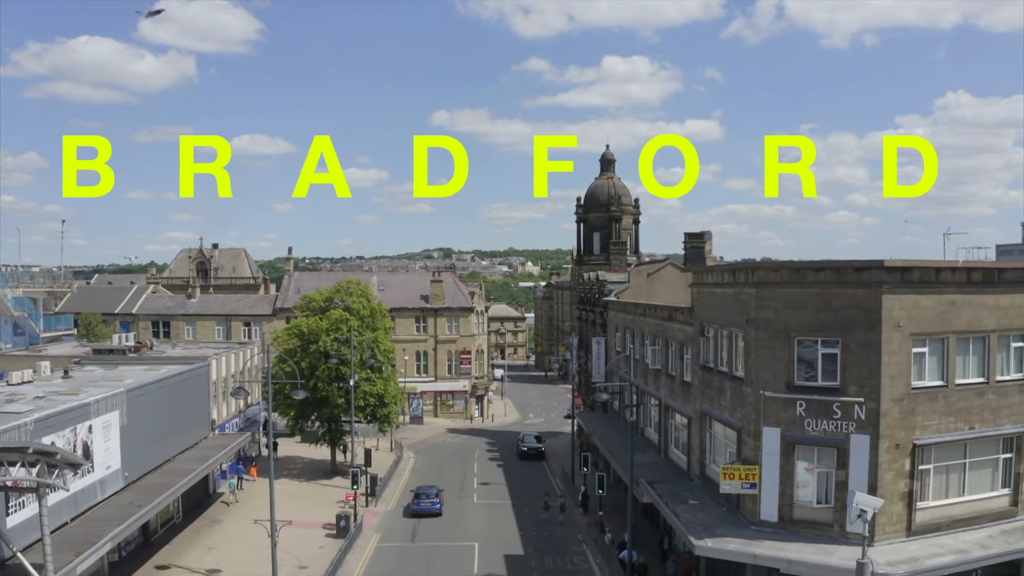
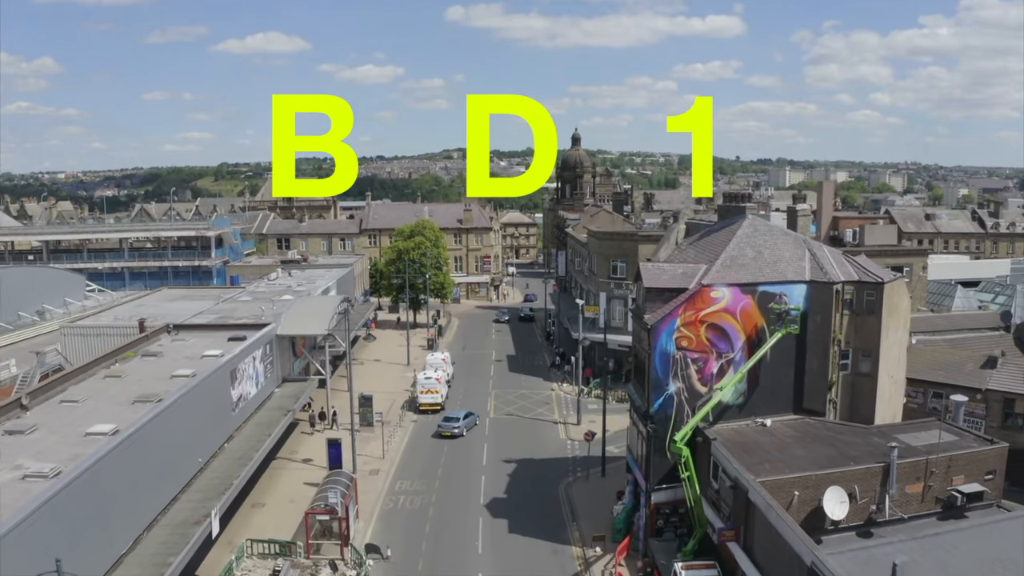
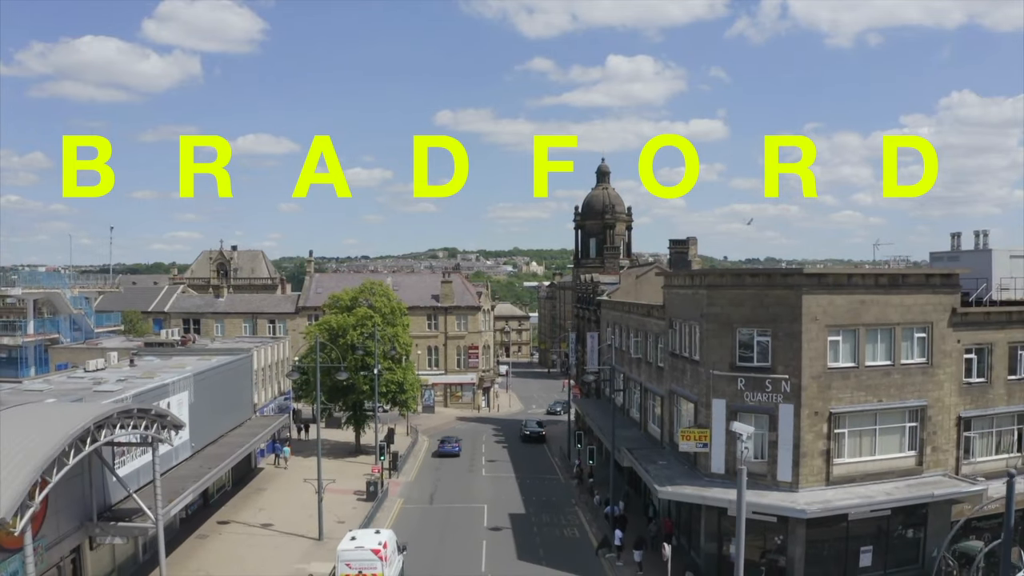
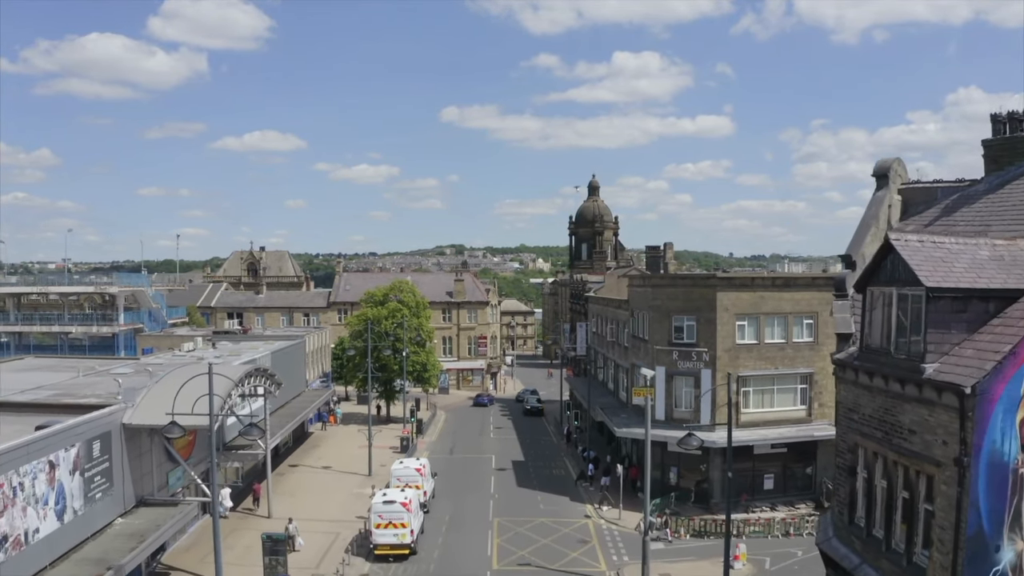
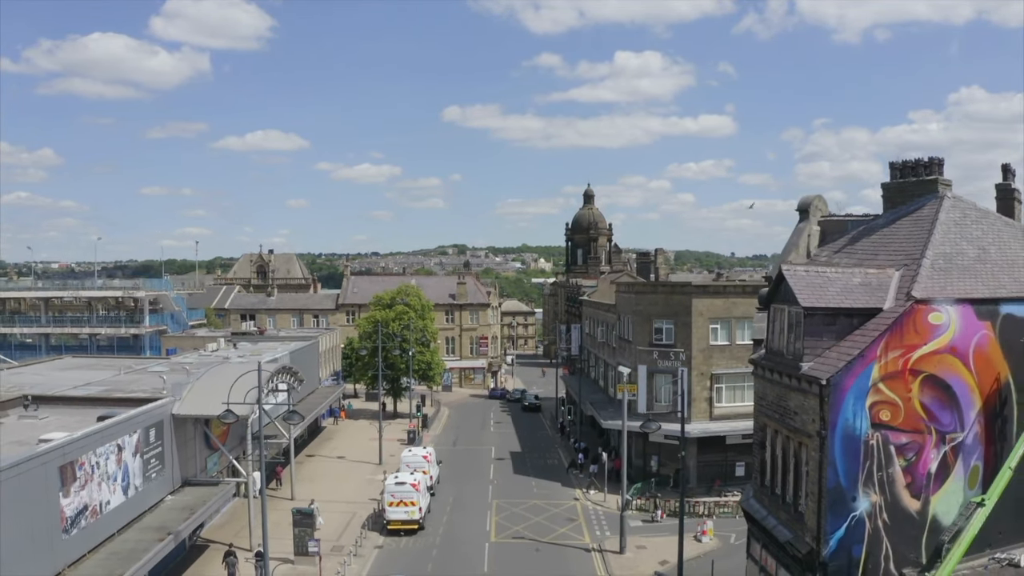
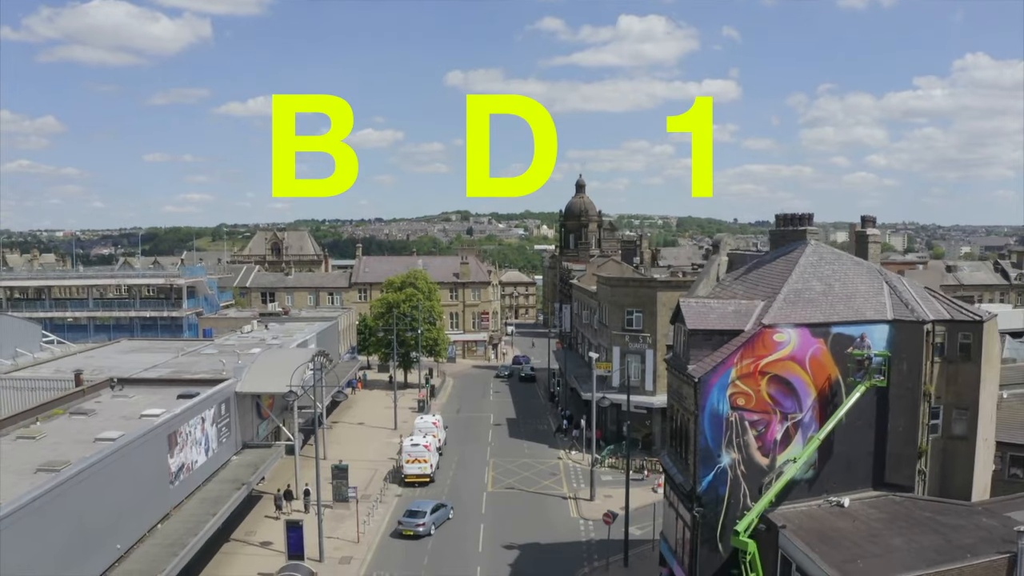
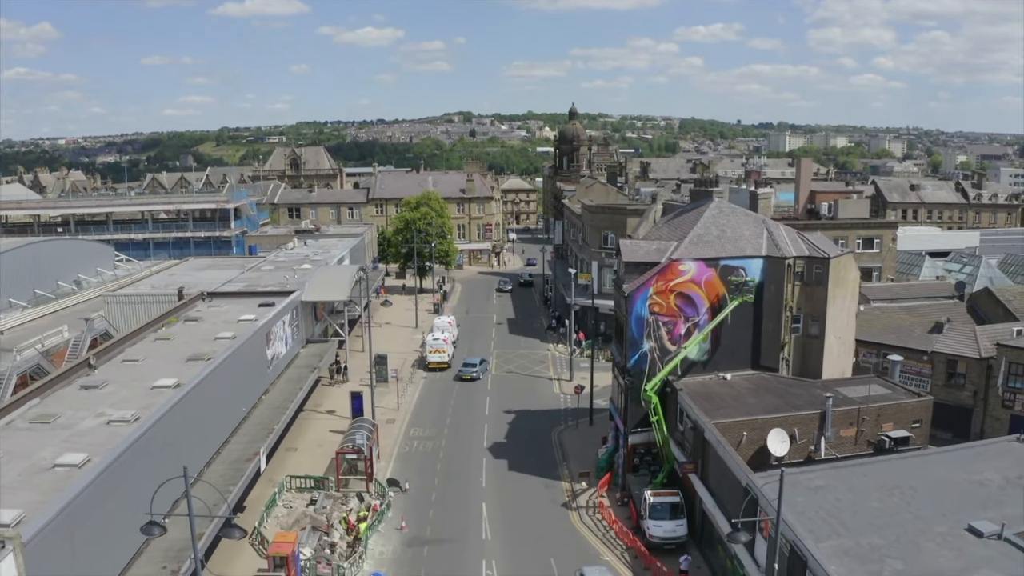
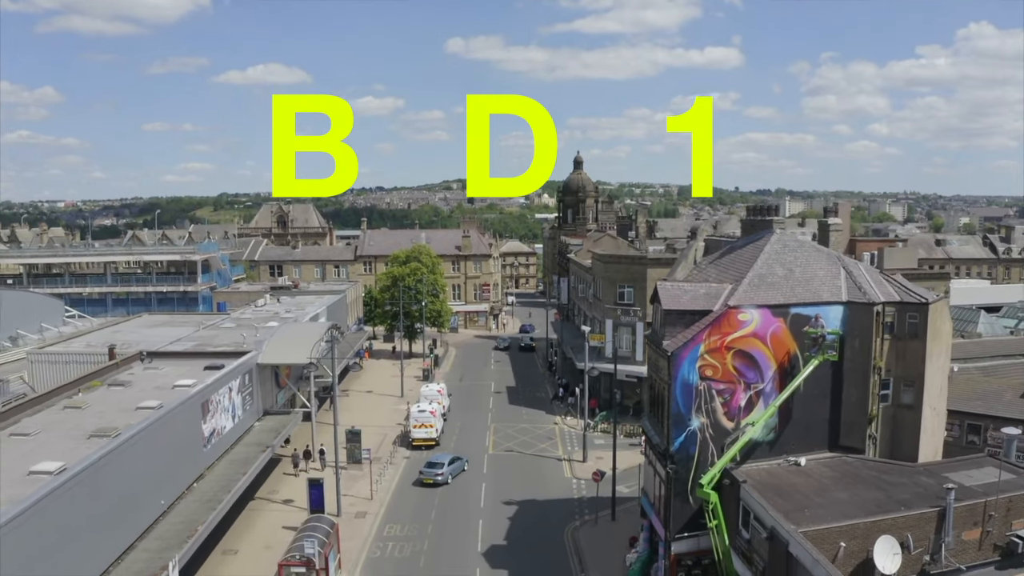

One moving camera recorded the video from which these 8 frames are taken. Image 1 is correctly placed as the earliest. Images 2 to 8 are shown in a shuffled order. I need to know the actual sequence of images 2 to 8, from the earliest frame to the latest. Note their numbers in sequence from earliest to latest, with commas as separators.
3, 4, 5, 6, 8, 2, 7
